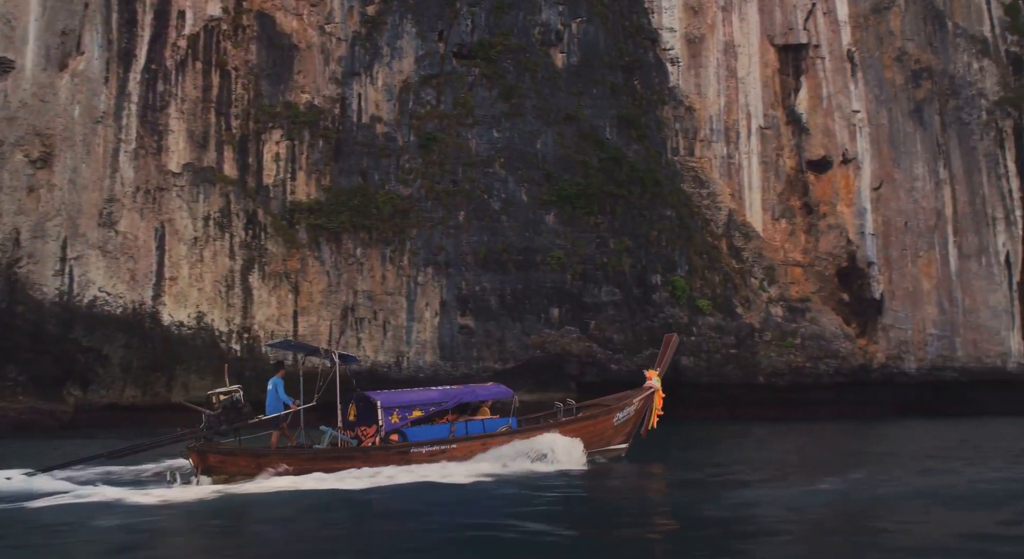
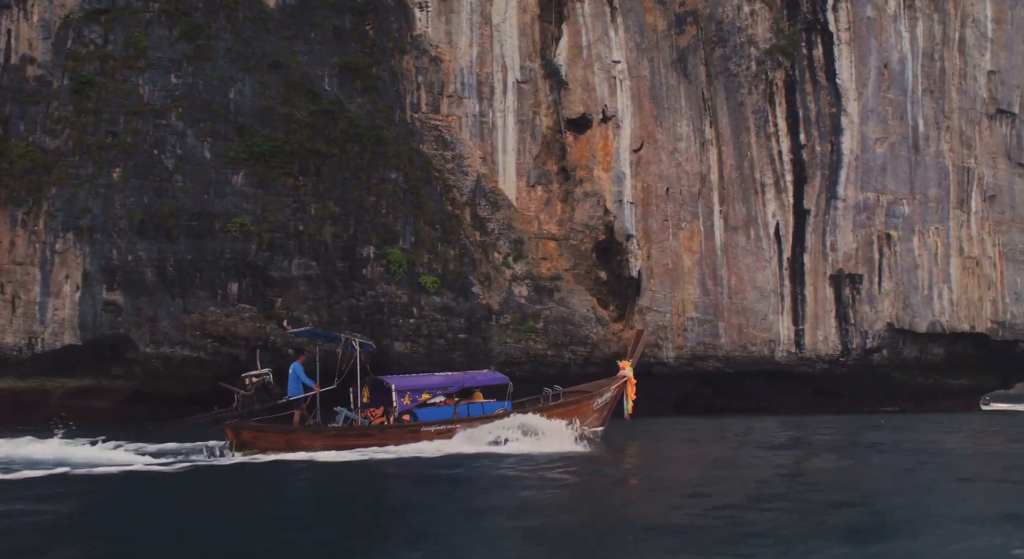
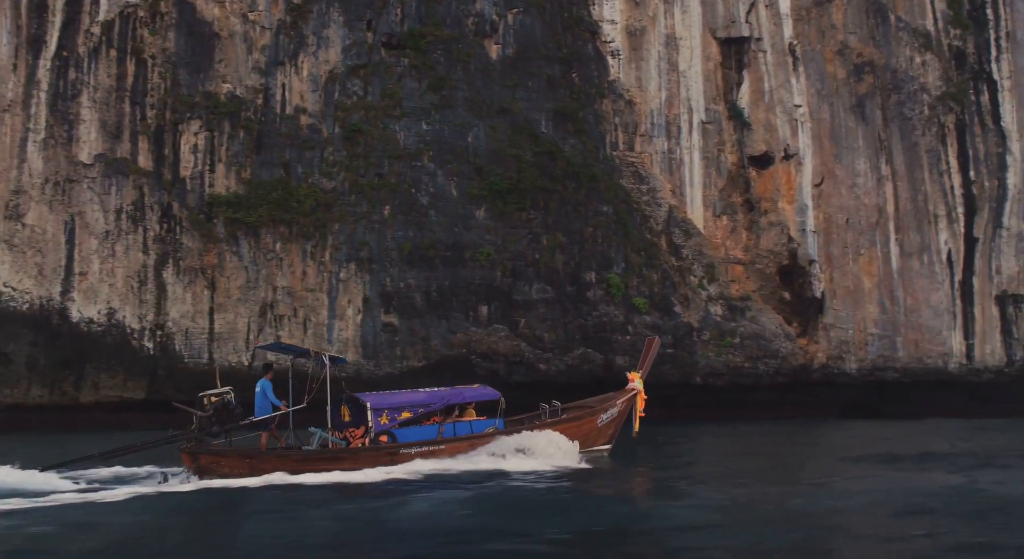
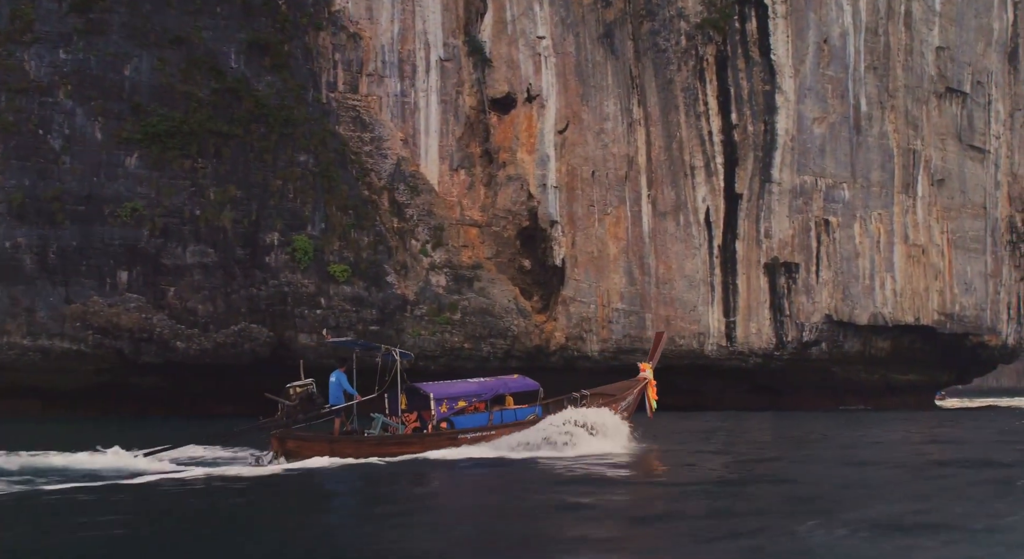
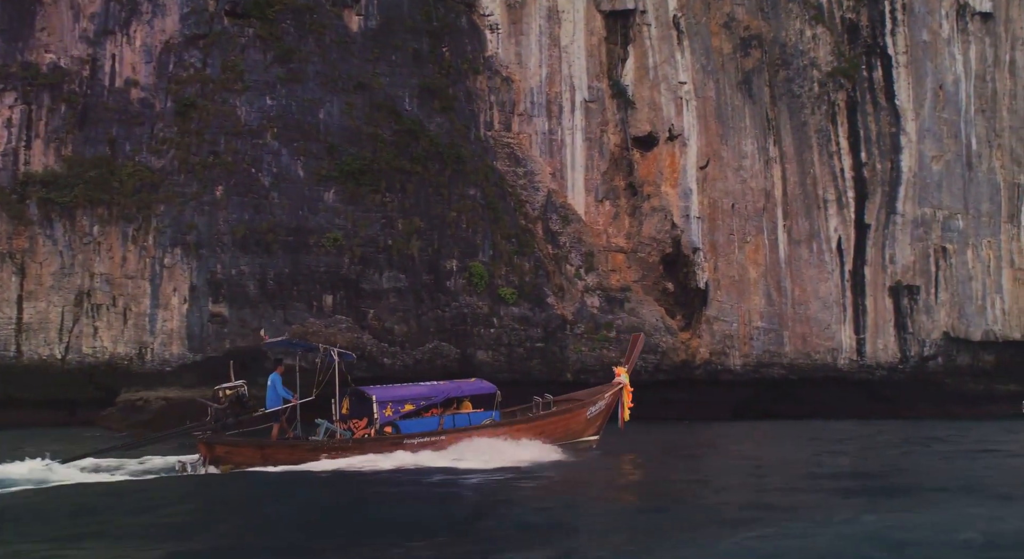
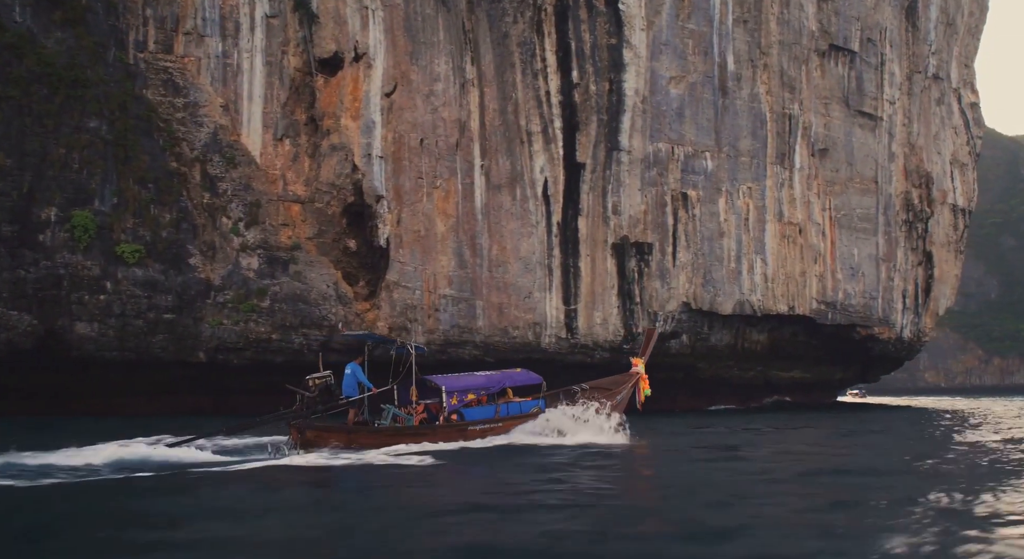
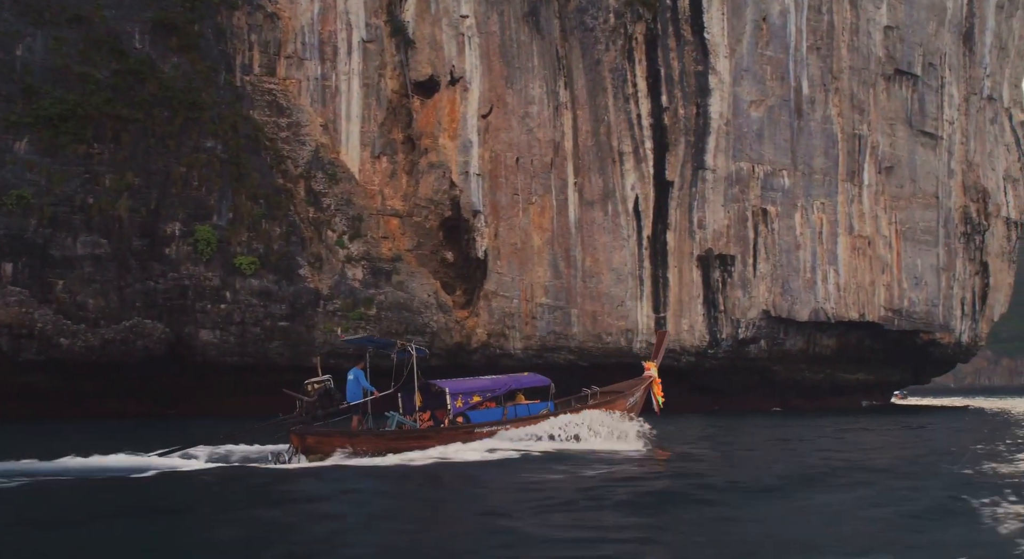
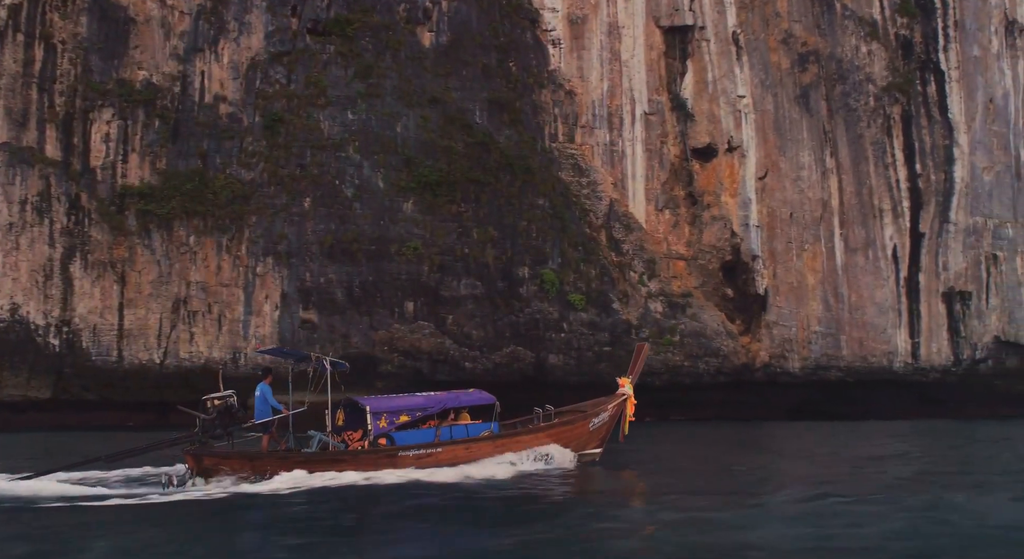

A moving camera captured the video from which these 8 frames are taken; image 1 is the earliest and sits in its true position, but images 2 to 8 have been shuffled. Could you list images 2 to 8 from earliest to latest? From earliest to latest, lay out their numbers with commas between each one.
3, 8, 5, 2, 4, 7, 6
